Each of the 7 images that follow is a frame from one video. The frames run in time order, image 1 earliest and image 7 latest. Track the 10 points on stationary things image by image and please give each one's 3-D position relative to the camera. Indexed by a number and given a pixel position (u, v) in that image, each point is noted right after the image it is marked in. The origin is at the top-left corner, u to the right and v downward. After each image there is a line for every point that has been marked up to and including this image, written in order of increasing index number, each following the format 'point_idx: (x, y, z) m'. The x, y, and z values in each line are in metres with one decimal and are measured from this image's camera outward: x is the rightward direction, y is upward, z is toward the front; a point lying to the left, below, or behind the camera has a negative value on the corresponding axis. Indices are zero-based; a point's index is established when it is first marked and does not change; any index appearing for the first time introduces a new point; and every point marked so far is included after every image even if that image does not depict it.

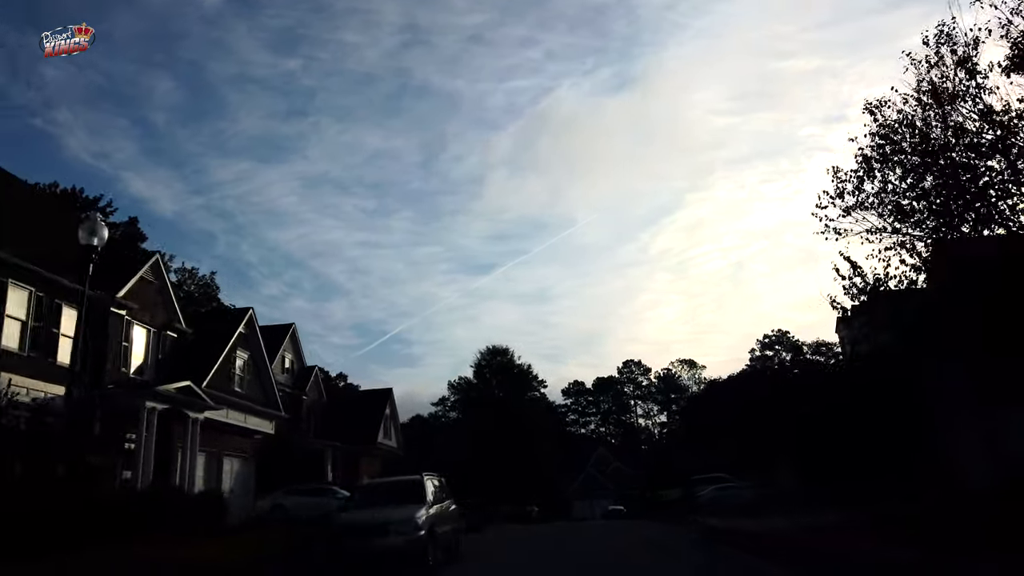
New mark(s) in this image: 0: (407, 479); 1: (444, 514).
0: (-1.9, -3.4, +14.7) m
1: (-1.2, -4.0, +14.8) m
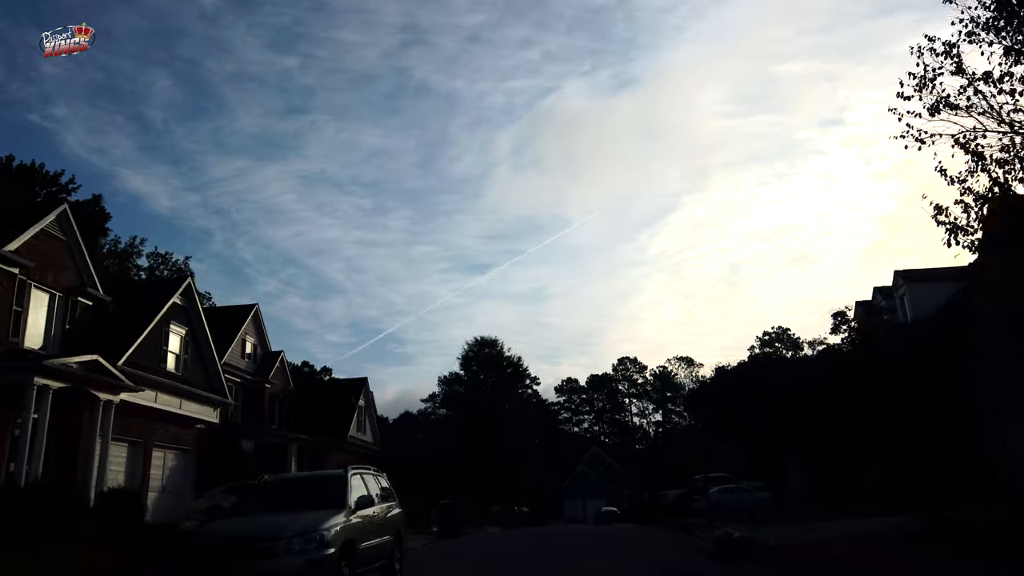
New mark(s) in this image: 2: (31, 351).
0: (-2.4, -2.4, +10.8) m
1: (-1.8, -3.1, +10.9) m
2: (-11.1, -1.5, +19.0) m
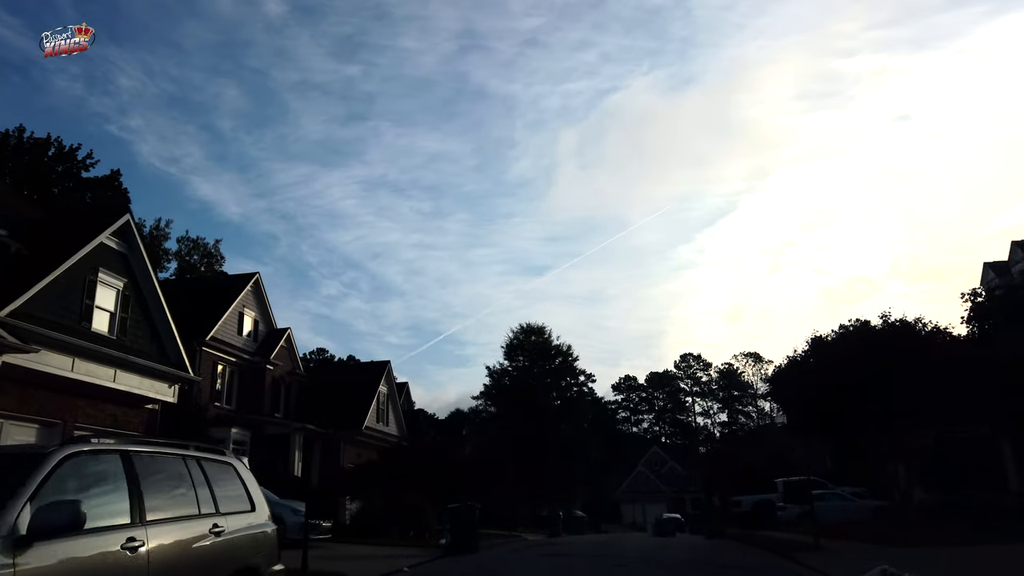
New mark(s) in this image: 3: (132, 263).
0: (-2.7, -0.9, +4.8) m
1: (-2.0, -1.6, +4.9) m
2: (-10.8, 0.0, +13.6) m
3: (-9.2, +0.6, +19.9) m
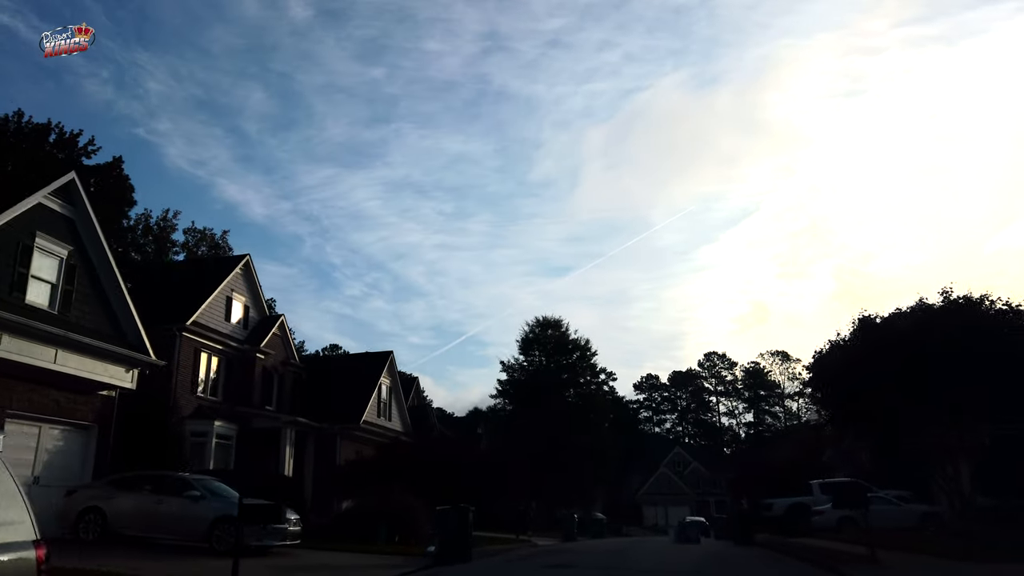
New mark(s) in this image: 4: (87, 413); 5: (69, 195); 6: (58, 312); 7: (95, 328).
0: (-3.1, -0.3, +2.3) m
1: (-2.4, -0.9, +2.3) m
2: (-10.9, +0.6, +11.3) m
3: (-9.1, +1.2, +17.5) m
4: (-9.2, -2.7, +17.8) m
5: (-9.1, +1.9, +17.2) m
6: (-9.2, -0.5, +16.7) m
7: (-9.0, -0.9, +17.8) m
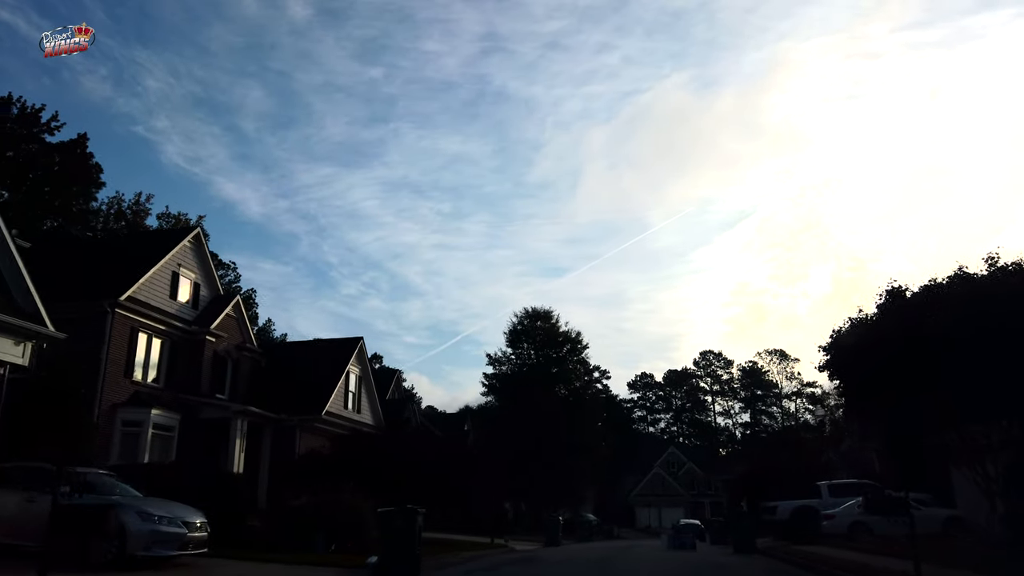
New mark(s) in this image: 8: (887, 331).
0: (-3.7, +0.5, -0.7) m
1: (-3.0, -0.2, -0.6) m
2: (-11.5, +1.5, +8.3) m
3: (-9.8, +2.1, +14.6) m
4: (-9.9, -1.9, +14.8) m
5: (-9.7, +2.7, +14.2) m
6: (-9.9, +0.3, +13.7) m
7: (-9.7, 0.0, +14.8) m
8: (+8.7, -1.0, +19.1) m
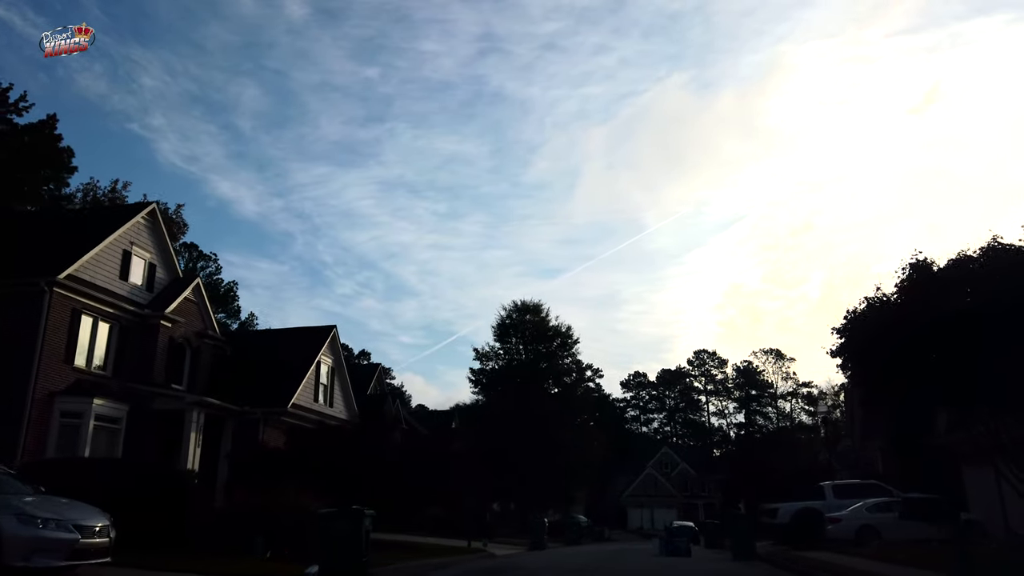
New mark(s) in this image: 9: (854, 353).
0: (-4.1, +1.0, -2.7) m
1: (-3.4, +0.4, -2.7) m
2: (-12.0, +2.1, +6.2) m
3: (-10.2, +2.6, +12.4) m
4: (-10.4, -1.3, +12.7) m
5: (-10.2, +3.3, +12.1) m
6: (-10.3, +0.9, +11.6) m
7: (-10.2, +0.5, +12.7) m
8: (+8.2, -0.6, +17.1) m
9: (+7.7, -1.6, +18.7) m
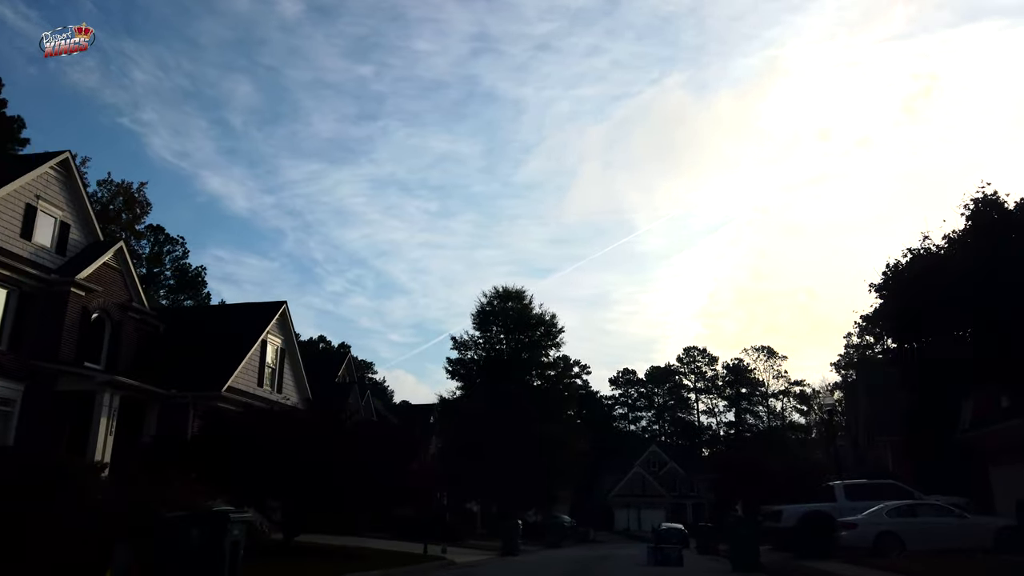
0: (-4.5, +1.9, -6.1) m
1: (-3.9, +1.2, -6.1) m
2: (-12.5, +3.0, +2.7) m
3: (-10.9, +3.6, +9.0) m
4: (-11.1, -0.3, +9.2) m
5: (-10.8, +4.3, +8.6) m
6: (-11.0, +1.9, +8.1) m
7: (-10.8, +1.5, +9.2) m
8: (+7.4, +0.2, +13.9) m
9: (+6.9, -0.8, +15.5) m
